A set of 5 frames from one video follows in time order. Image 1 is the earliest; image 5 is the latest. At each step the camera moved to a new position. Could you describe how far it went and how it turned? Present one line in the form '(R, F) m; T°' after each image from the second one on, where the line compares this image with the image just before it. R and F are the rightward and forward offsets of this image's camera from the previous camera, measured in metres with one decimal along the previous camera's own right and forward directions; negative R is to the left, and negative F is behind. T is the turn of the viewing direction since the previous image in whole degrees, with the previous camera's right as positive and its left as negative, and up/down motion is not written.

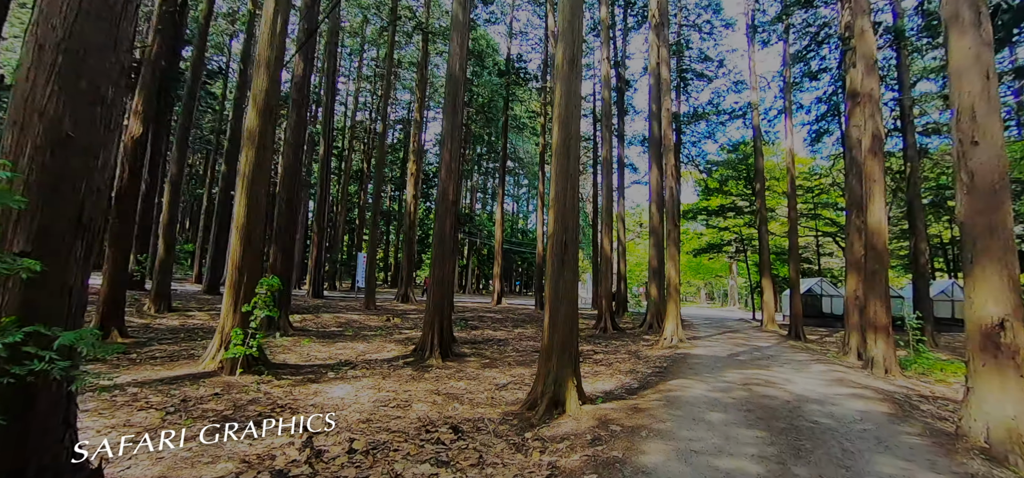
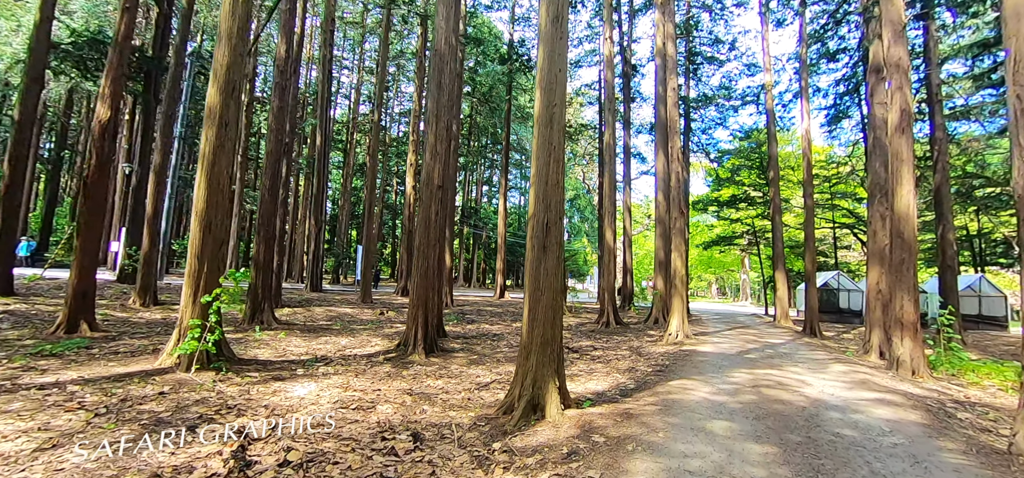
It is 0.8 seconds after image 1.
(+0.4, +0.6) m; -1°
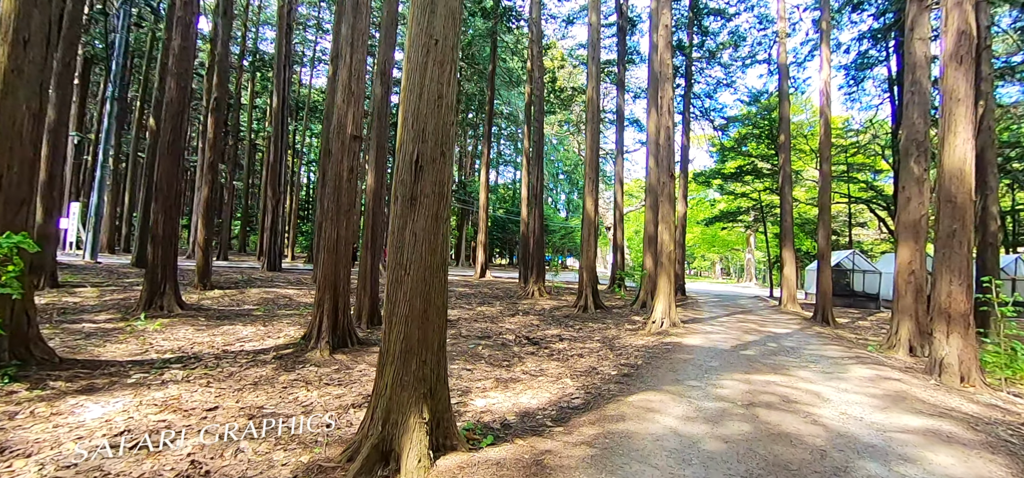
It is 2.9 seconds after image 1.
(+1.1, +1.7) m; -1°
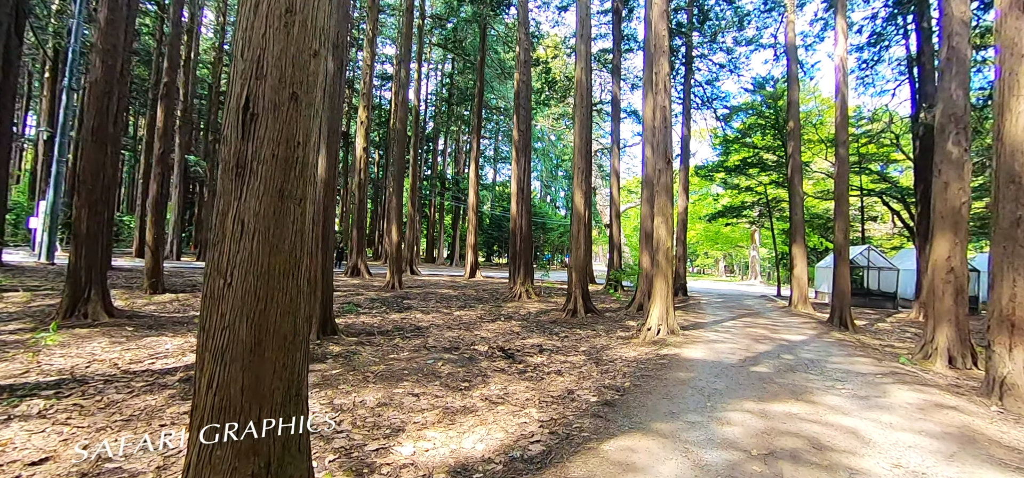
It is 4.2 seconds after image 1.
(+0.5, +1.1) m; 0°
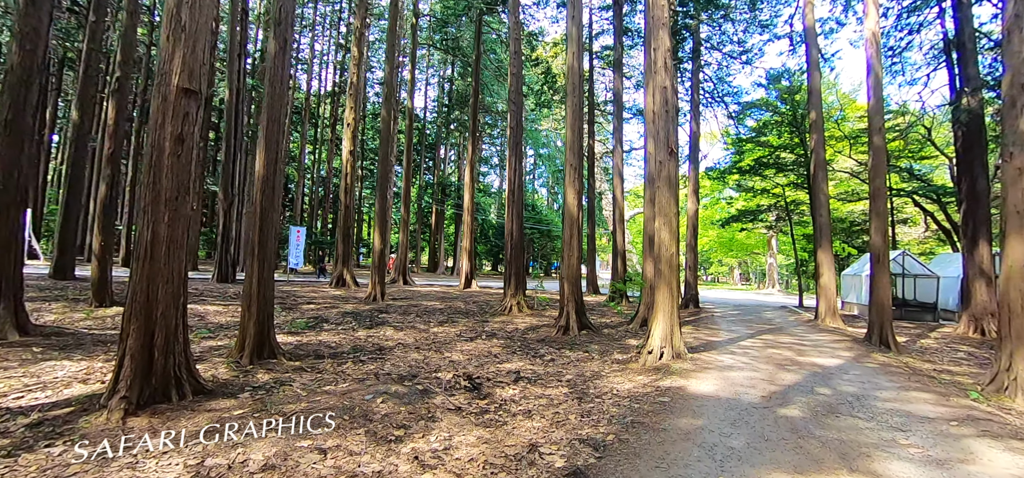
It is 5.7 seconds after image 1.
(+0.6, +1.2) m; -2°
